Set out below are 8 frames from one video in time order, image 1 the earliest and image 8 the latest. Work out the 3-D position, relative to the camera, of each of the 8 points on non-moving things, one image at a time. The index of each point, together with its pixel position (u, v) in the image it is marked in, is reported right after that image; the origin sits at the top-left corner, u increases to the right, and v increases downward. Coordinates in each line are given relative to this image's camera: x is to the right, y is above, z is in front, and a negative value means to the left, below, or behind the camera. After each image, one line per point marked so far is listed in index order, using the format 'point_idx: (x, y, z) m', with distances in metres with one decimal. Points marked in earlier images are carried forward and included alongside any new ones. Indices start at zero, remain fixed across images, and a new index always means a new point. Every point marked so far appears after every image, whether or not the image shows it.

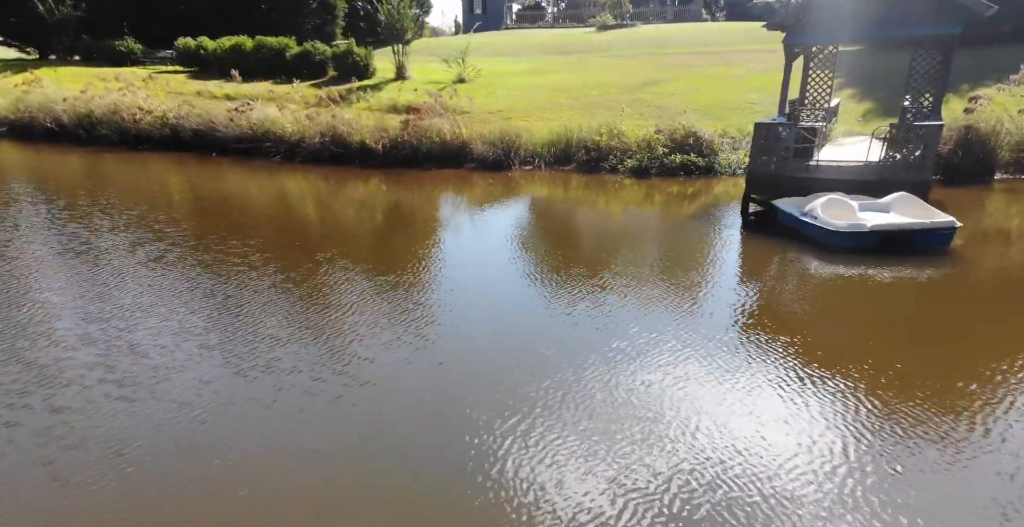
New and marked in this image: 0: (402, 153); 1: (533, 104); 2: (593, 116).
0: (-2.5, +2.5, +13.5) m
1: (+0.6, +4.4, +16.3) m
2: (+1.9, +3.4, +14.2) m
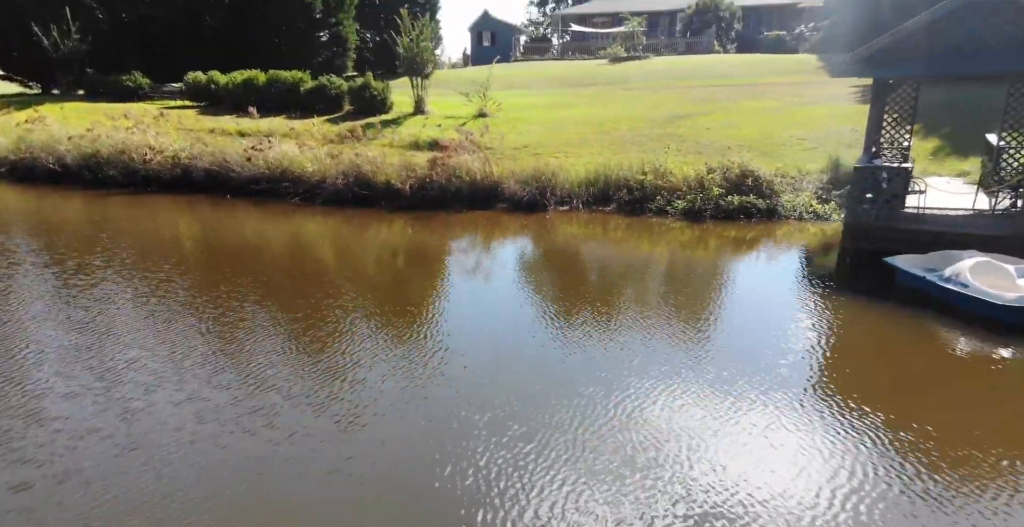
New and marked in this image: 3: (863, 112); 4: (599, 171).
0: (-1.7, +1.5, +12.6) m
1: (+1.3, +3.3, +15.5) m
2: (+2.6, +2.4, +13.5) m
3: (+8.0, +3.4, +13.9) m
4: (+1.8, +2.0, +12.3) m
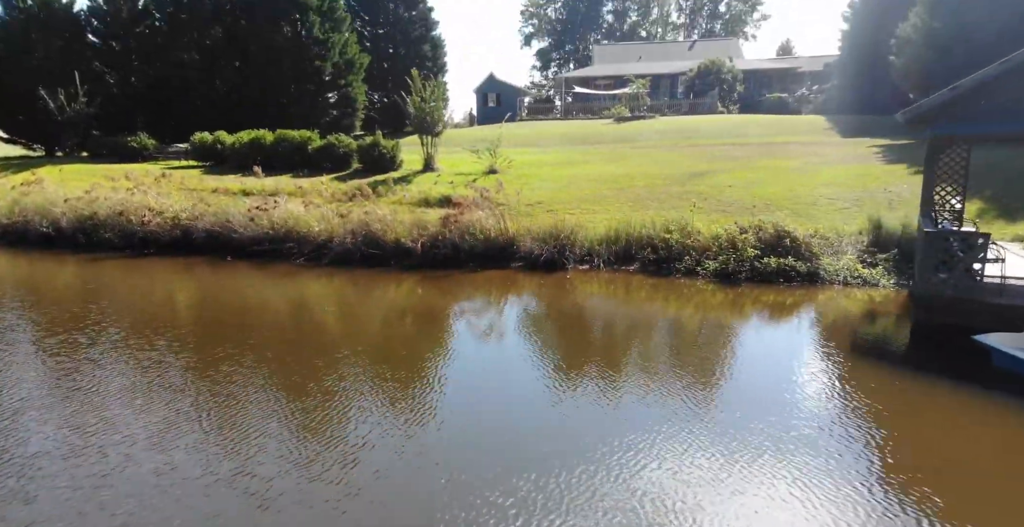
0: (-1.4, +0.2, +12.0) m
1: (+1.6, +1.7, +15.1) m
2: (+3.0, +1.1, +12.9) m
3: (+8.3, +2.0, +13.5) m
4: (+2.1, +0.7, +11.7) m
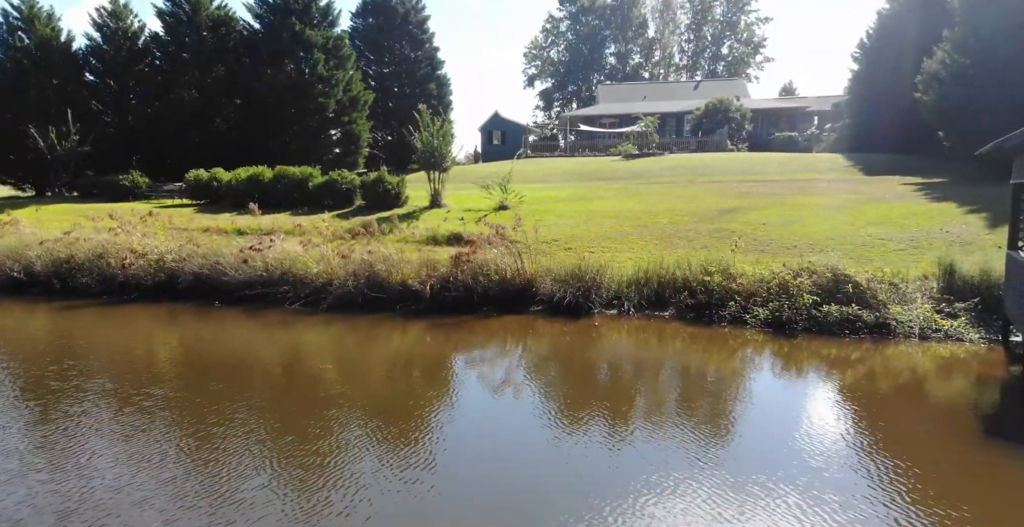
0: (-1.1, -0.6, +10.8) m
1: (+1.9, +0.7, +14.0) m
2: (+3.3, +0.2, +11.8) m
3: (+8.7, +1.1, +12.5) m
4: (+2.4, -0.1, +10.6) m
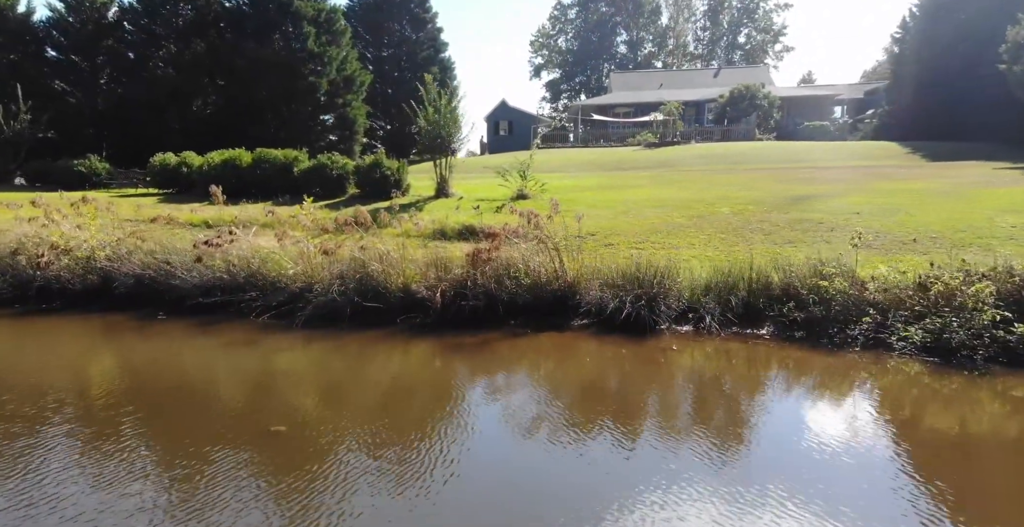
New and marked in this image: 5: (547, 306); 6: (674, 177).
0: (-0.6, -0.6, +8.2) m
1: (+2.4, +0.7, +11.4) m
2: (+3.8, +0.2, +9.2) m
3: (+9.2, +1.1, +9.8) m
4: (+2.9, -0.1, +7.9) m
5: (+0.4, -0.6, +8.2) m
6: (+4.6, +2.4, +17.2) m
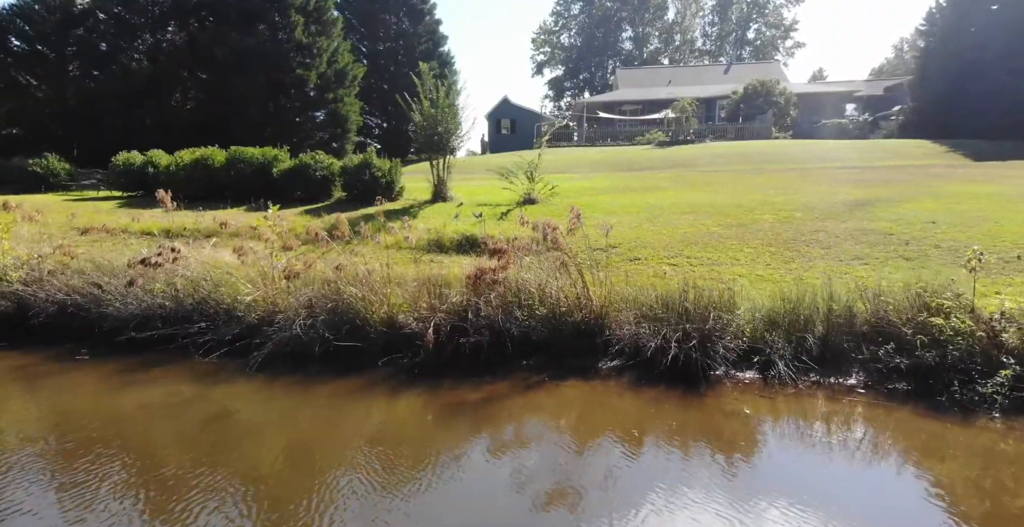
0: (-0.4, -0.9, +6.5) m
1: (+2.6, +0.4, +9.7) m
2: (+3.9, -0.1, +7.5) m
3: (+9.3, +0.8, +8.1) m
4: (+3.1, -0.3, +6.3) m
5: (+0.6, -0.9, +6.5) m
6: (+4.7, +2.2, +15.5) m
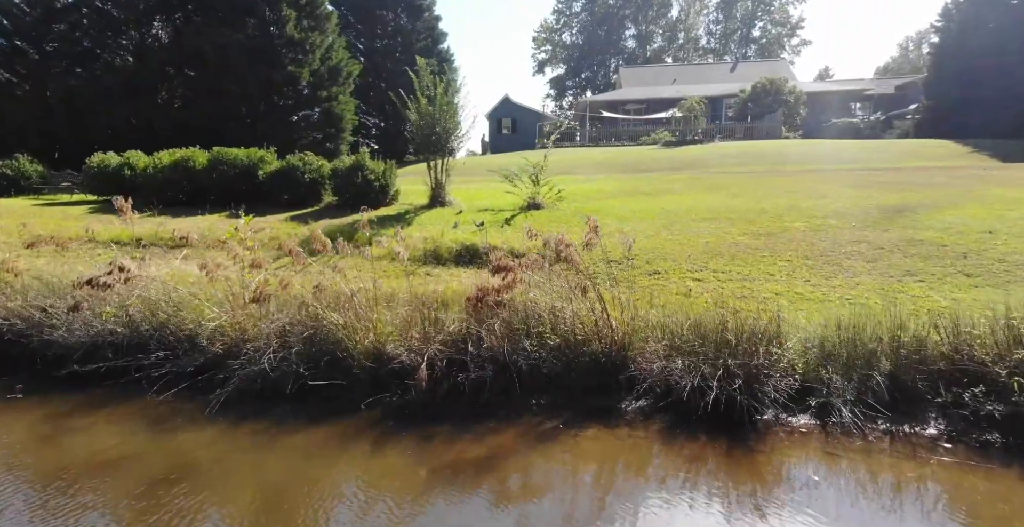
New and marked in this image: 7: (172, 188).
0: (-0.4, -1.1, +5.6) m
1: (+2.6, +0.2, +8.7) m
2: (+4.0, -0.3, +6.5) m
3: (+9.4, +0.7, +7.2) m
4: (+3.1, -0.5, +5.3) m
5: (+0.6, -1.1, +5.5) m
6: (+4.8, +2.0, +14.5) m
7: (-7.1, +1.6, +12.7) m
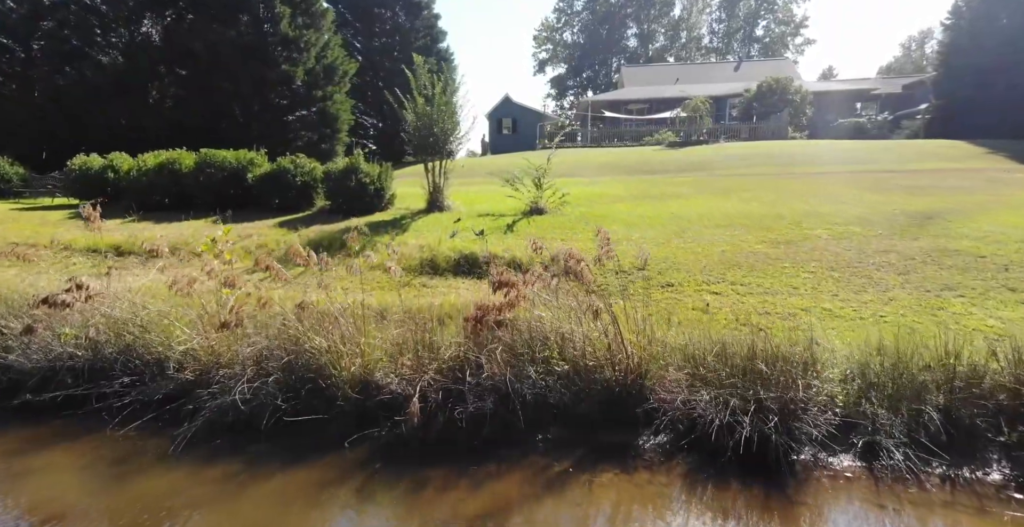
0: (-0.3, -1.2, +5.0) m
1: (+2.7, +0.1, +8.1) m
2: (+4.0, -0.4, +5.9) m
3: (+9.4, +0.5, +6.6) m
4: (+3.2, -0.7, +4.7) m
5: (+0.7, -1.2, +4.9) m
6: (+4.8, +1.8, +14.0) m
7: (-7.1, +1.4, +12.1) m
